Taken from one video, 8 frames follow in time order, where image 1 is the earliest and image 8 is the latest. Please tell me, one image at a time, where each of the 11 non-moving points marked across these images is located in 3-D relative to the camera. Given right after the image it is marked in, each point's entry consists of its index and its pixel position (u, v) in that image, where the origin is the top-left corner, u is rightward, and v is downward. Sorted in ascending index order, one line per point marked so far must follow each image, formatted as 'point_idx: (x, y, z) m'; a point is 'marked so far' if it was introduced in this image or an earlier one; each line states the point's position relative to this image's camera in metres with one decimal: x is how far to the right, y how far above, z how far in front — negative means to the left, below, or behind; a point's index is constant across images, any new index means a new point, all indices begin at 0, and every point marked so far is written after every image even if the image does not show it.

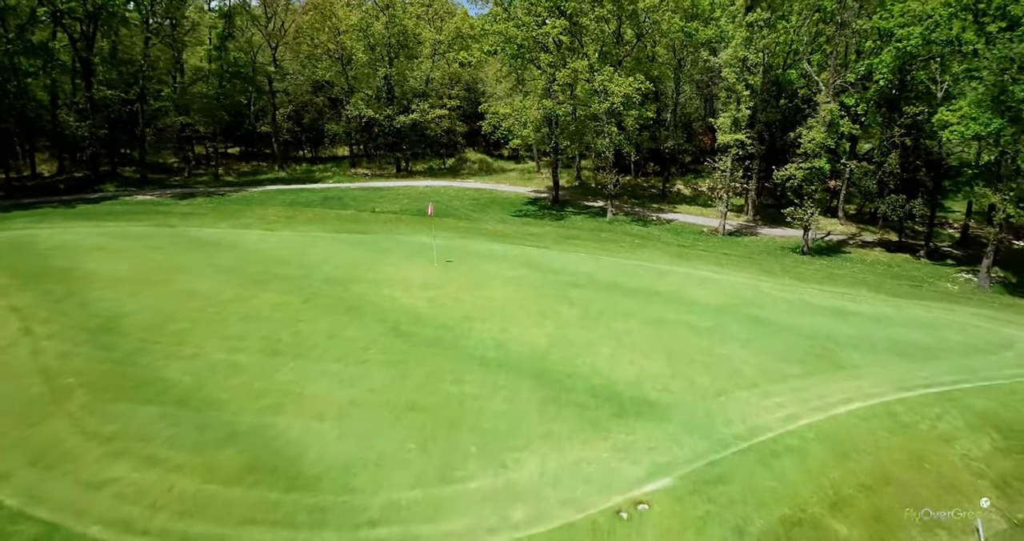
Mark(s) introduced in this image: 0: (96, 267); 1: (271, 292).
0: (-10.5, +0.1, +18.0) m
1: (-5.7, -0.5, +16.8) m
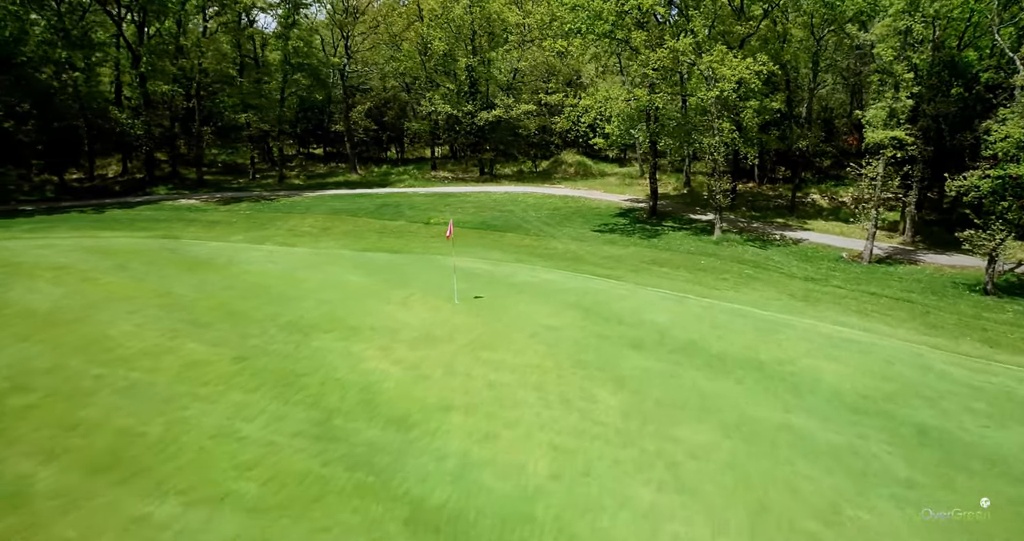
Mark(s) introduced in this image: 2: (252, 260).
0: (-9.9, -0.5, +14.3) m
1: (-5.3, -1.2, +12.3) m
2: (-7.0, +0.3, +19.2) m
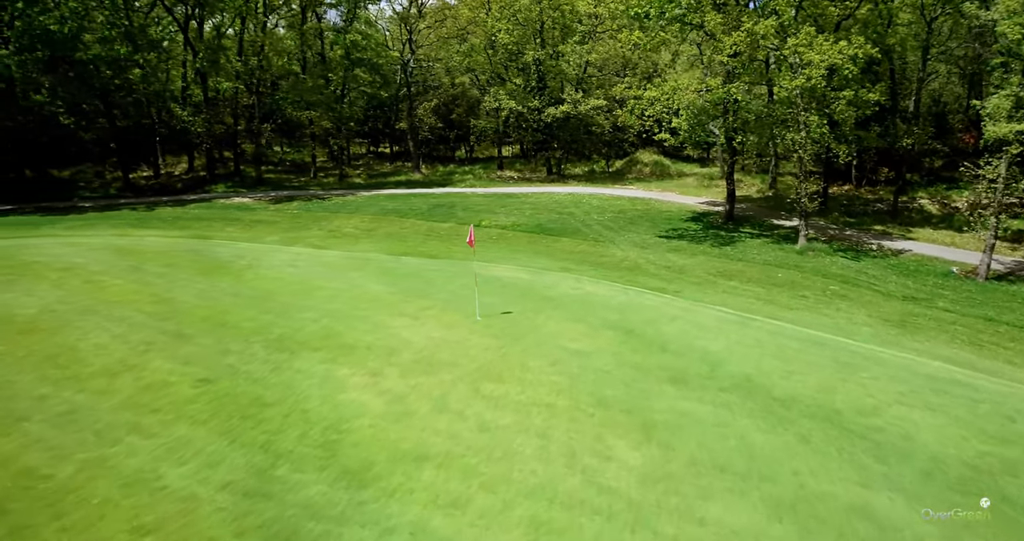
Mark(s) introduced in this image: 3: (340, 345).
0: (-9.4, -0.5, +13.4) m
1: (-5.2, -1.4, +10.8) m
2: (-5.9, +0.2, +17.9) m
3: (-2.8, -1.2, +11.7) m
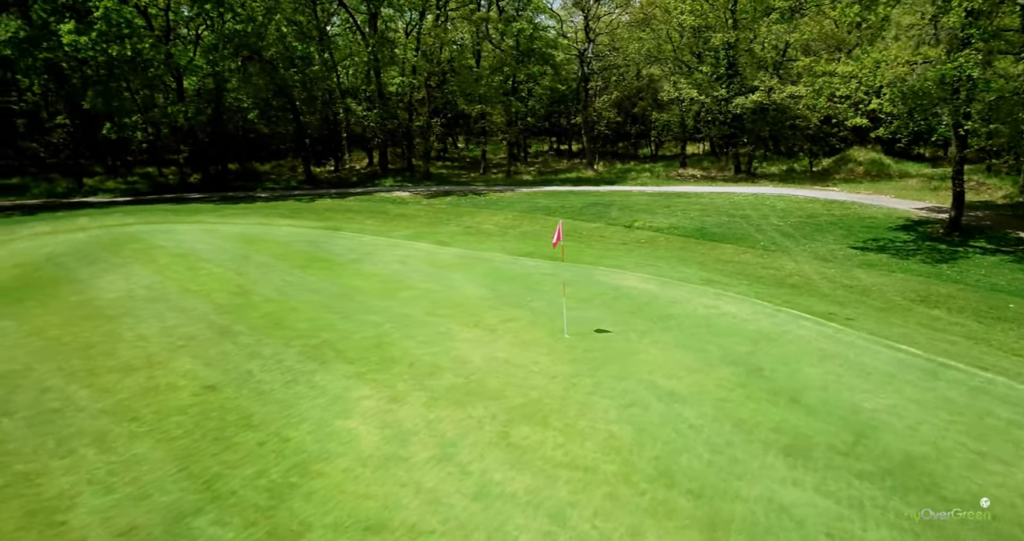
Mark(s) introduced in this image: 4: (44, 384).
0: (-7.6, -0.2, +13.5) m
1: (-4.3, -1.2, +9.8) m
2: (-2.9, +0.3, +16.8) m
3: (-1.8, -1.2, +9.9) m
4: (-5.9, -1.4, +9.0) m
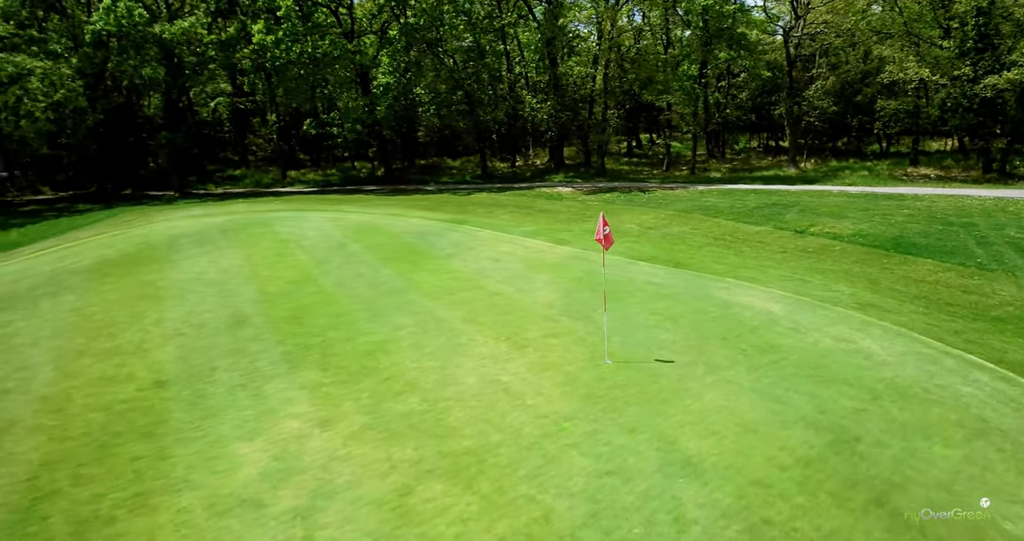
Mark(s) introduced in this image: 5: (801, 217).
0: (-6.0, +0.2, +13.5) m
1: (-4.2, -1.0, +9.0) m
2: (-0.5, +0.4, +15.2) m
3: (-1.8, -1.1, +8.3) m
4: (-5.9, -1.1, +8.7) m
5: (+7.8, +1.4, +19.2) m
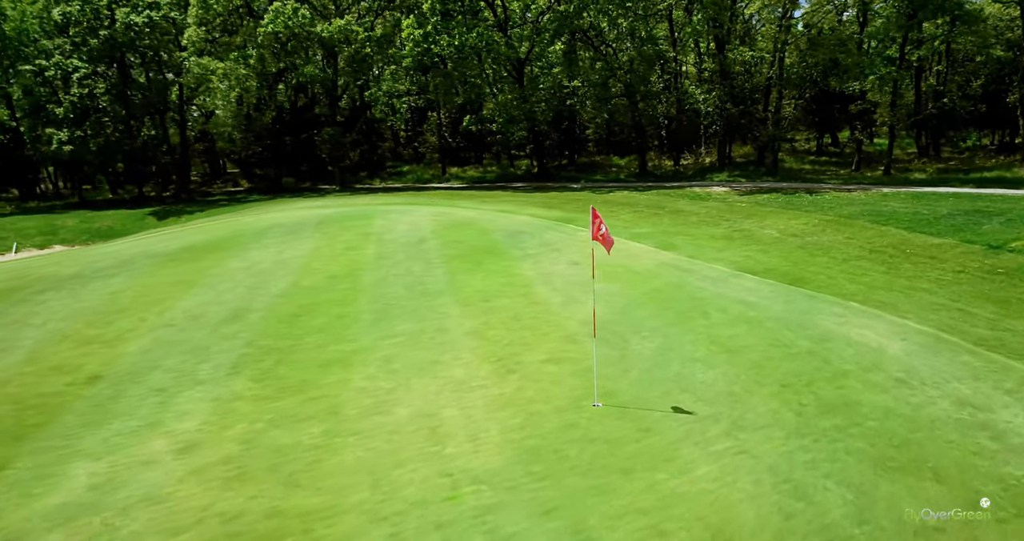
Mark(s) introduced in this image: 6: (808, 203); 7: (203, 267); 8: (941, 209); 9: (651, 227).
0: (-4.7, +0.4, +13.2) m
1: (-4.2, -0.8, +8.4) m
2: (+1.1, +0.3, +13.3) m
3: (-2.1, -1.1, +7.1) m
4: (-6.0, -0.9, +8.6) m
5: (+10.2, +0.9, +14.8) m
6: (+8.1, +1.8, +19.4) m
7: (-5.2, 0.0, +12.0) m
8: (+10.3, +1.5, +17.2) m
9: (+3.2, +1.0, +16.4) m
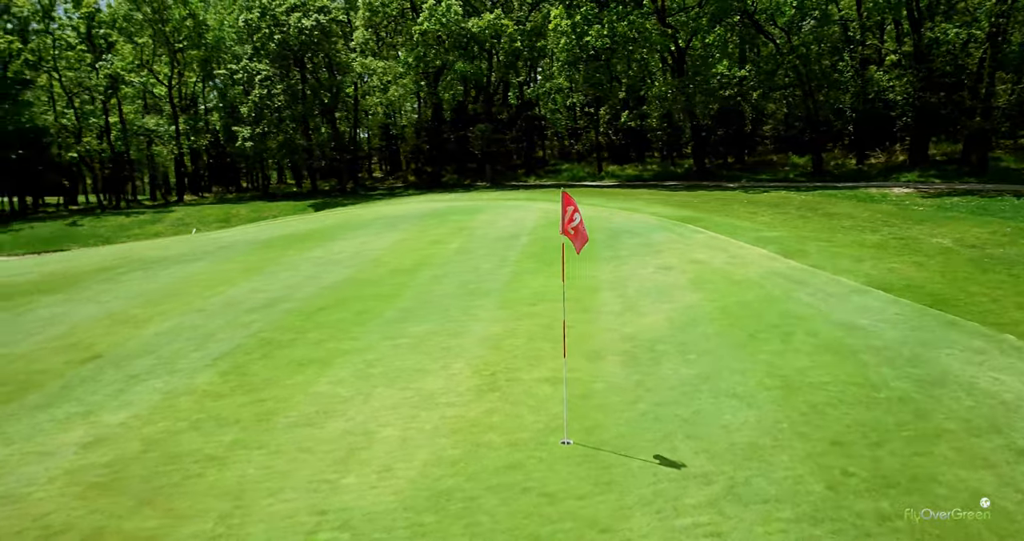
0: (-3.0, +0.5, +13.1) m
1: (-3.9, -0.6, +8.2) m
2: (+2.5, +0.2, +11.6) m
3: (-2.2, -1.0, +6.4) m
4: (-5.6, -0.6, +8.9) m
5: (+11.8, +0.3, +10.7) m
6: (+10.9, +1.4, +15.7) m
7: (-3.9, +0.3, +12.0) m
8: (+12.5, +0.9, +12.9) m
9: (+5.4, +0.8, +14.0) m
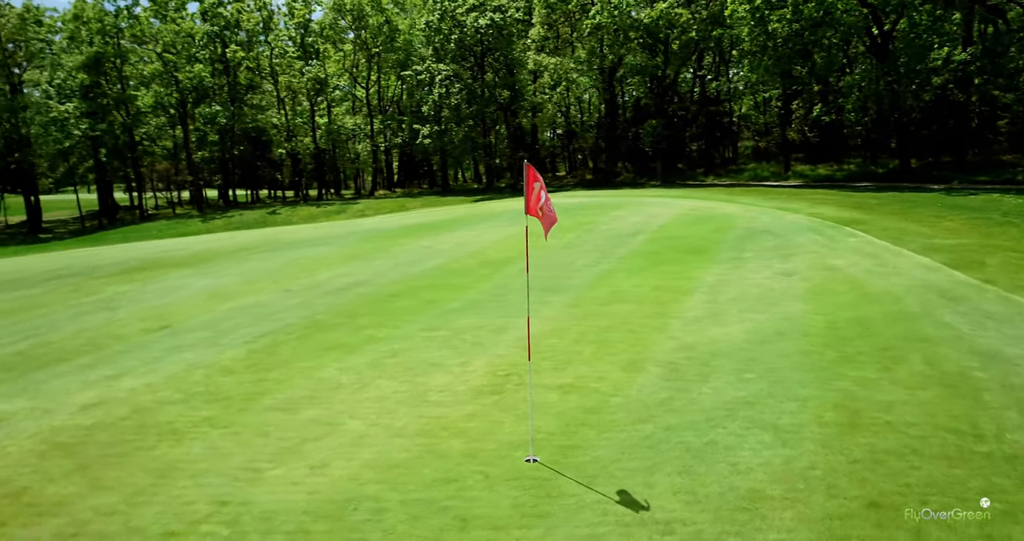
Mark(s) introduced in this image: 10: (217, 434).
0: (-0.9, +0.7, +12.9) m
1: (-3.1, -0.4, +8.6) m
2: (+4.0, +0.1, +10.0) m
3: (-2.0, -0.8, +6.3) m
4: (-4.5, -0.3, +9.7) m
5: (+12.7, -0.2, +6.6) m
6: (+13.3, +0.8, +11.6) m
7: (-2.0, +0.5, +12.1) m
8: (+14.0, +0.3, +8.5) m
9: (+7.5, +0.5, +11.6) m
10: (-1.9, -1.1, +4.9) m
